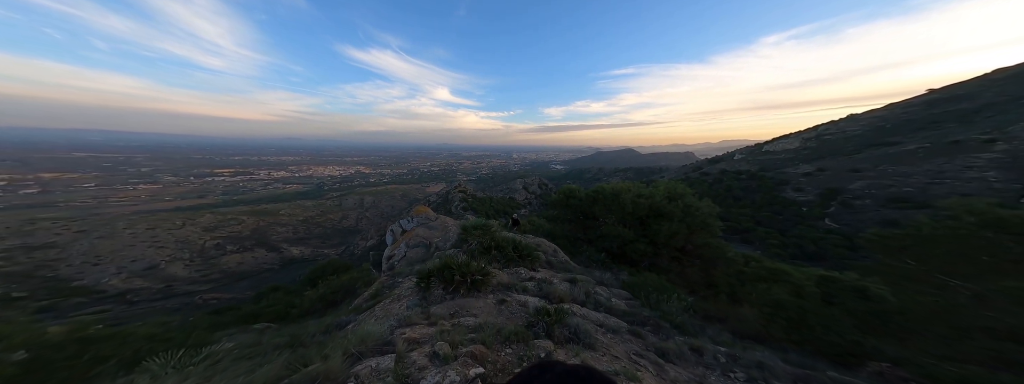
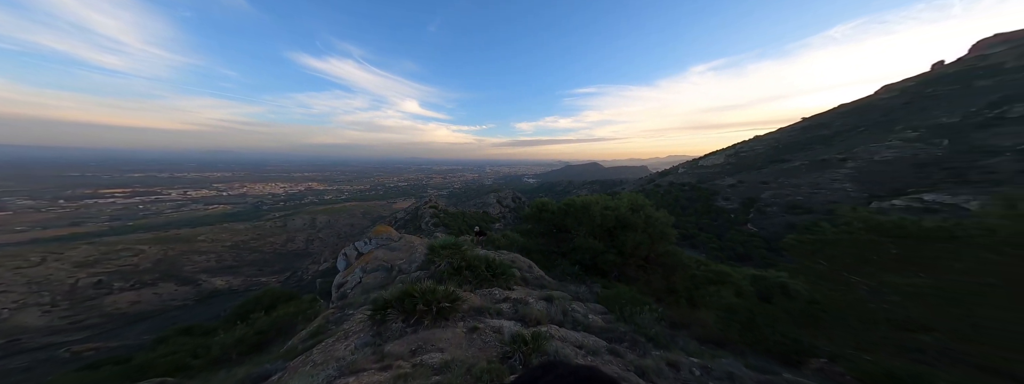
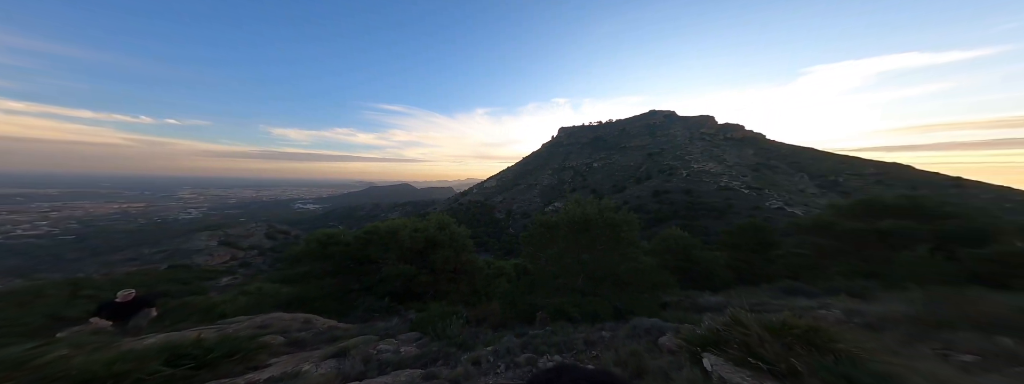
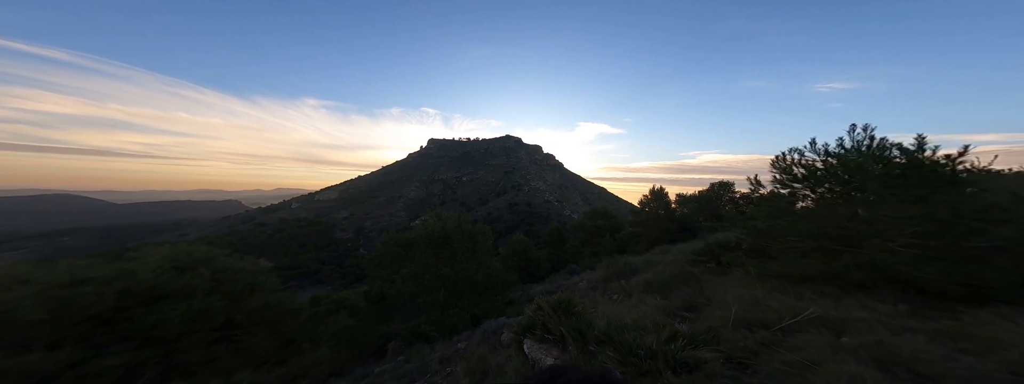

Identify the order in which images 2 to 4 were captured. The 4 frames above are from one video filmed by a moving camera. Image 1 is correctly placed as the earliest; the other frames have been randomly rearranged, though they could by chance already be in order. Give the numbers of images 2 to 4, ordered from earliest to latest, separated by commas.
2, 3, 4
